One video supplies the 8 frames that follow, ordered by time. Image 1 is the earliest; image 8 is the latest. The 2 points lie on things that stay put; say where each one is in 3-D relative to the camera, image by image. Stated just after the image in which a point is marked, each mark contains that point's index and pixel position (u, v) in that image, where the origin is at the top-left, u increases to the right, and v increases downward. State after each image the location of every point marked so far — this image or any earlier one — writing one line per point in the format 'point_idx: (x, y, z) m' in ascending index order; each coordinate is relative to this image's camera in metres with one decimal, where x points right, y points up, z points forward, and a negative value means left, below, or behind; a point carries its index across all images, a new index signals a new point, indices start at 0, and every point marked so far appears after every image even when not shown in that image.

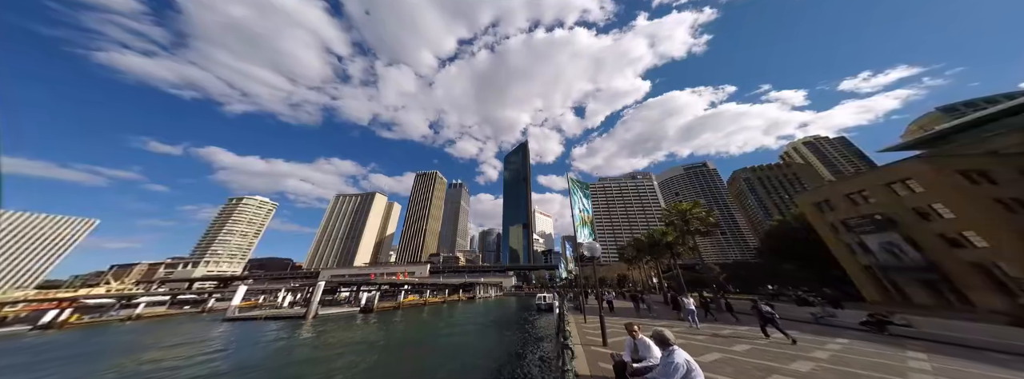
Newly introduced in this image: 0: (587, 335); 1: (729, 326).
0: (+2.2, -4.1, +6.4) m
1: (+8.8, -5.5, +9.0) m
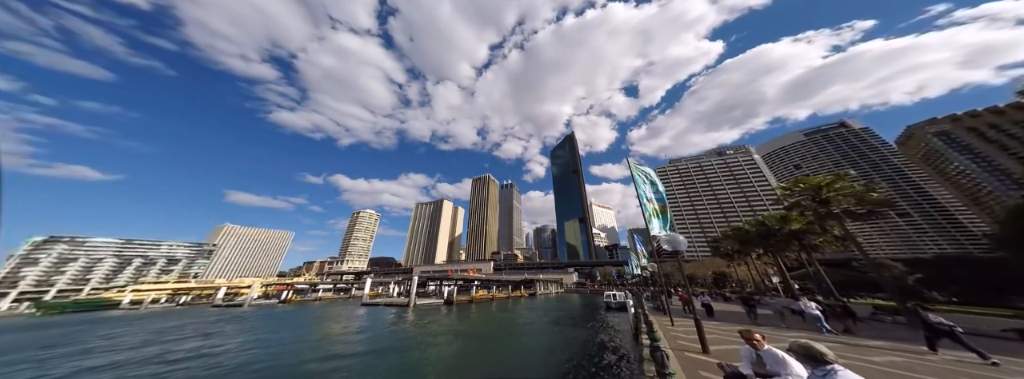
0: (+4.1, -3.7, +5.6) m
1: (+11.3, -4.4, +6.6) m
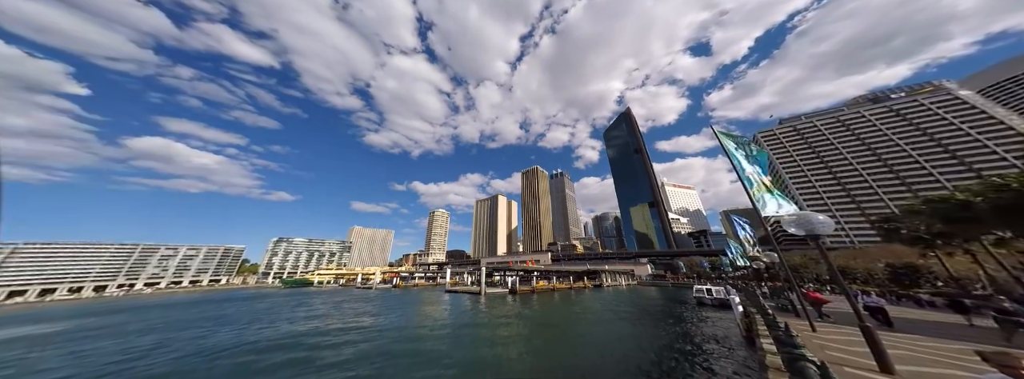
0: (+5.9, -3.1, +4.4) m
1: (+13.2, -3.2, +3.8) m
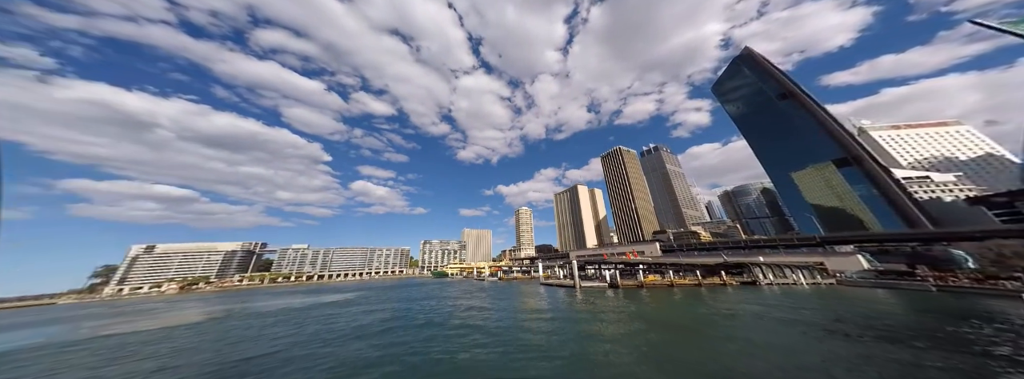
0: (+8.7, -2.0, +1.4) m
1: (+15.3, -1.2, -1.6) m
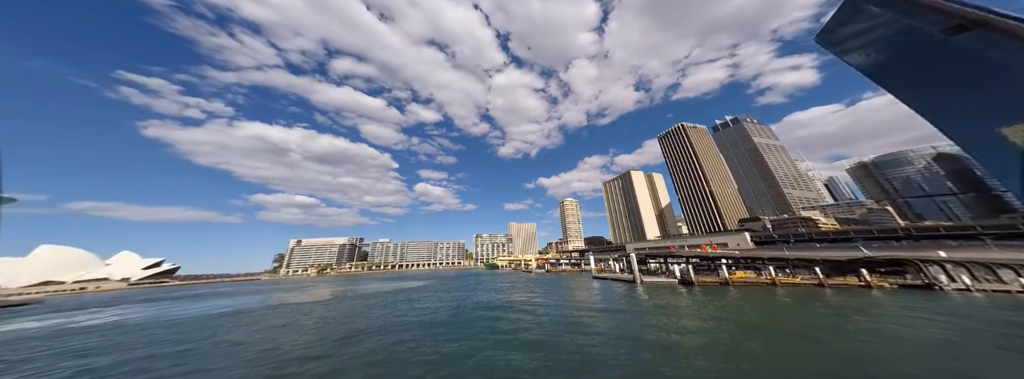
0: (+10.1, -1.4, -1.0) m
1: (+15.9, -0.3, -5.3) m
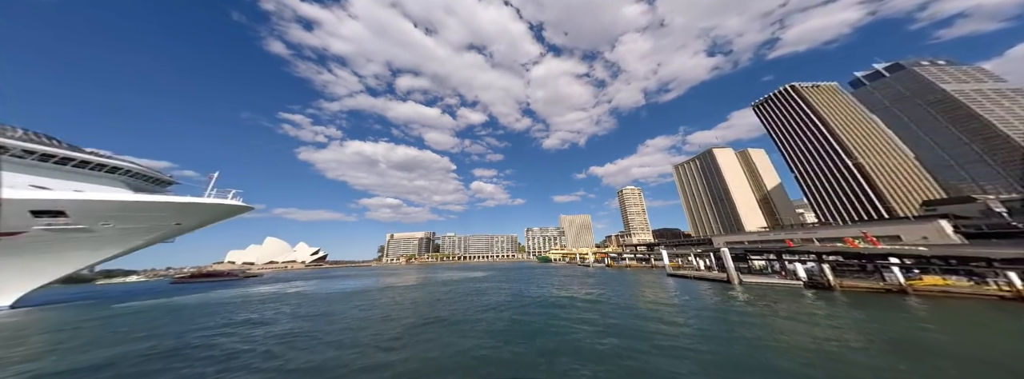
0: (+11.5, -0.8, -4.8) m
1: (+16.0, +0.5, -10.4) m
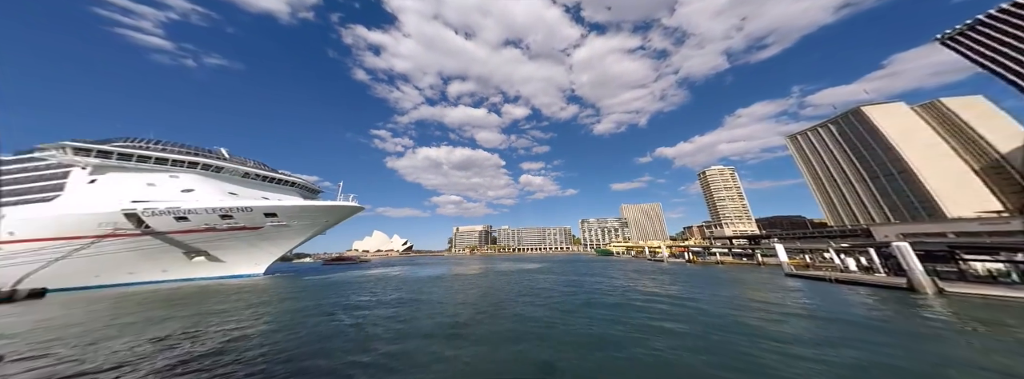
0: (+12.0, 0.0, -10.5) m
1: (+14.9, +1.2, -17.1) m
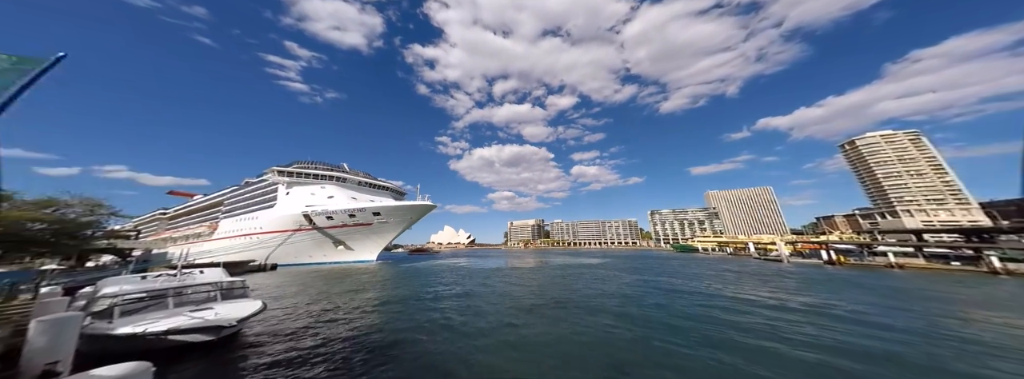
0: (+21.4, +1.4, -15.9) m
1: (+22.2, +2.6, -23.0) m
